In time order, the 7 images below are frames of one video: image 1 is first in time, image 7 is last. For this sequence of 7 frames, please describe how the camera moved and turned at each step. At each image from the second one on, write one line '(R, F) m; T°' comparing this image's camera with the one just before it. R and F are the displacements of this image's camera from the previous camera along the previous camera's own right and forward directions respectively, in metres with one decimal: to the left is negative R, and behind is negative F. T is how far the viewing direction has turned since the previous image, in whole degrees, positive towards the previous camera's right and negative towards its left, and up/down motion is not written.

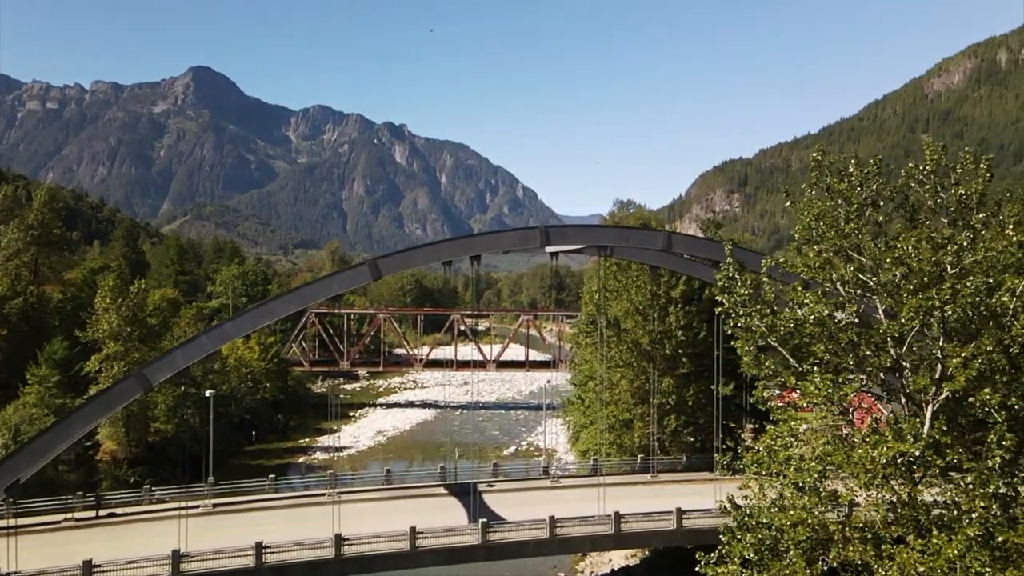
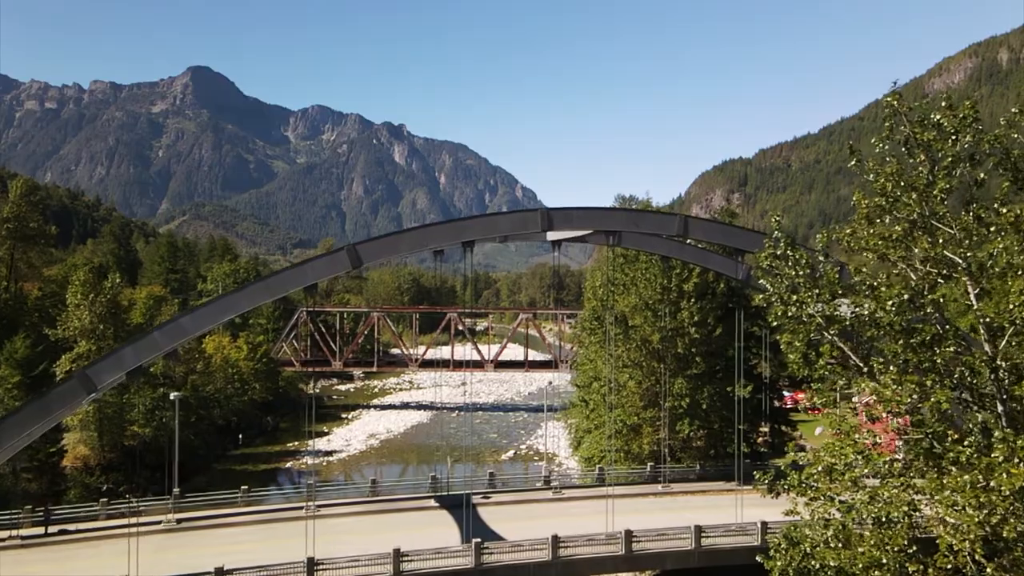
(0.0, +1.7) m; 0°
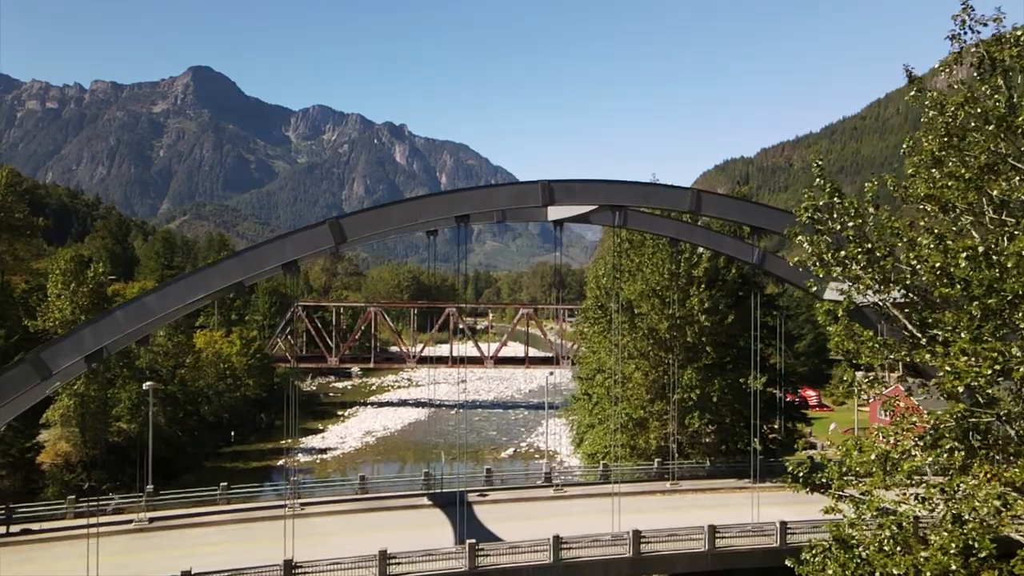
(+0.1, +1.1) m; 0°
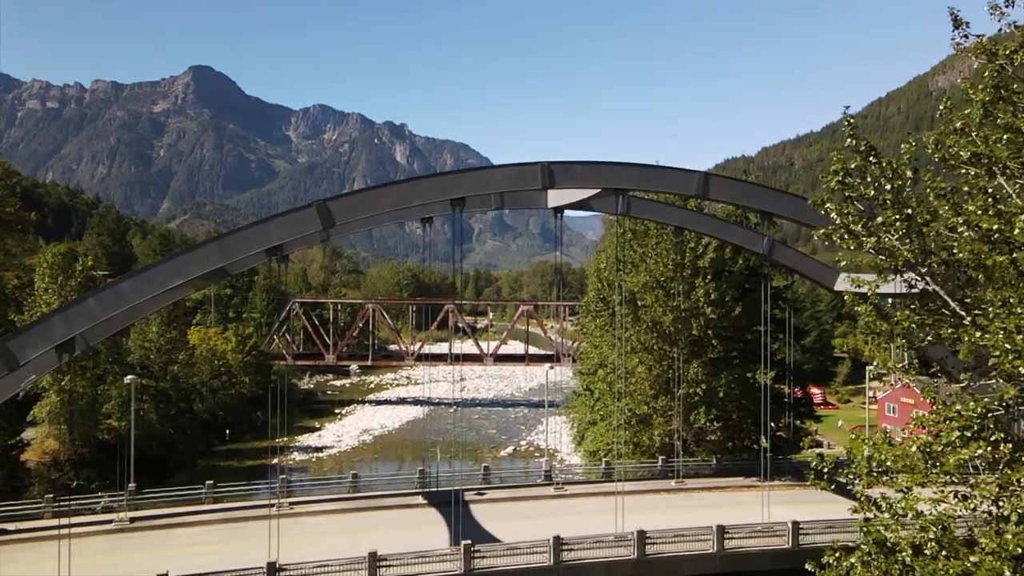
(0.0, +0.6) m; 0°
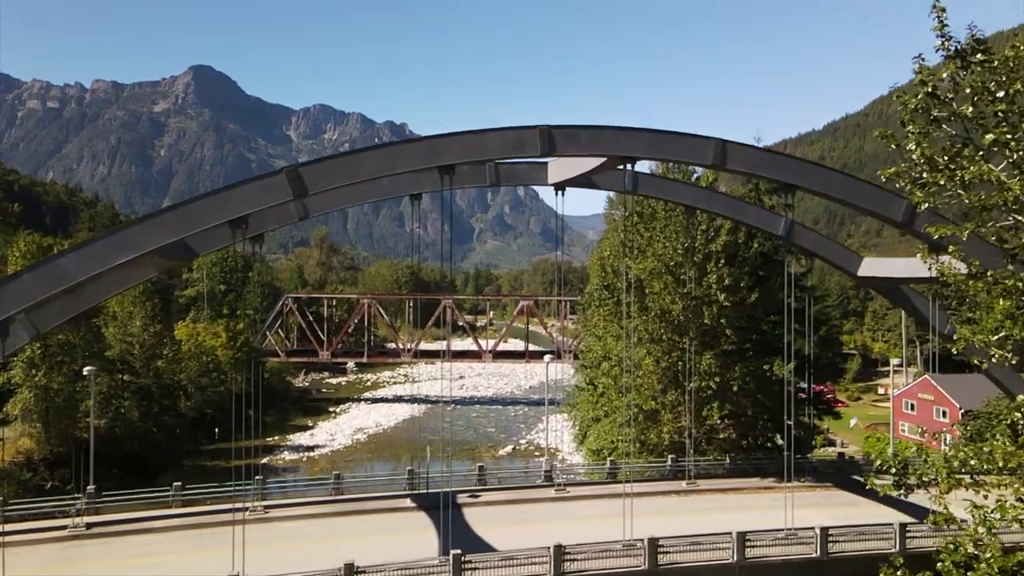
(+0.1, +1.3) m; 0°
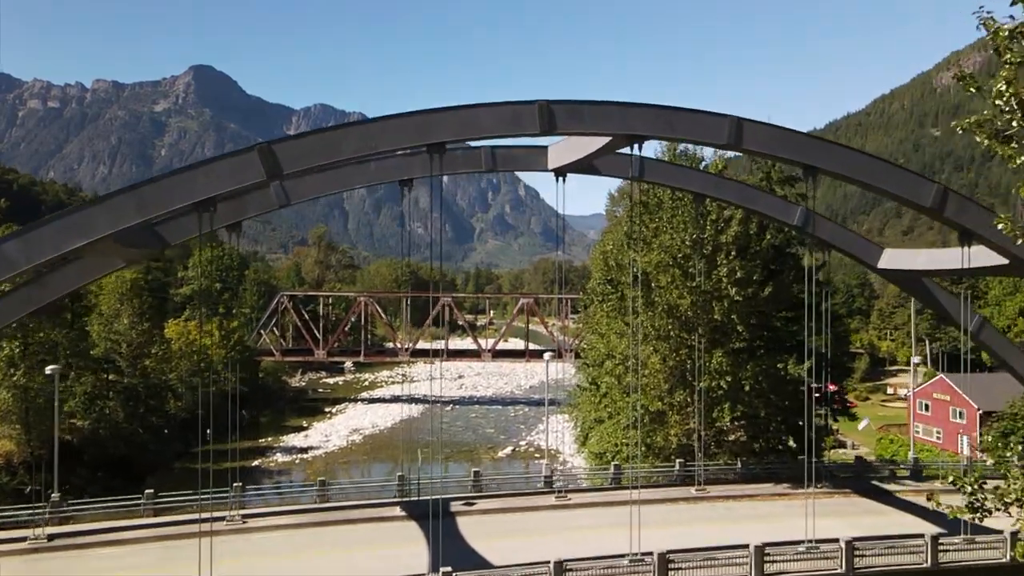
(+0.1, +0.9) m; 0°
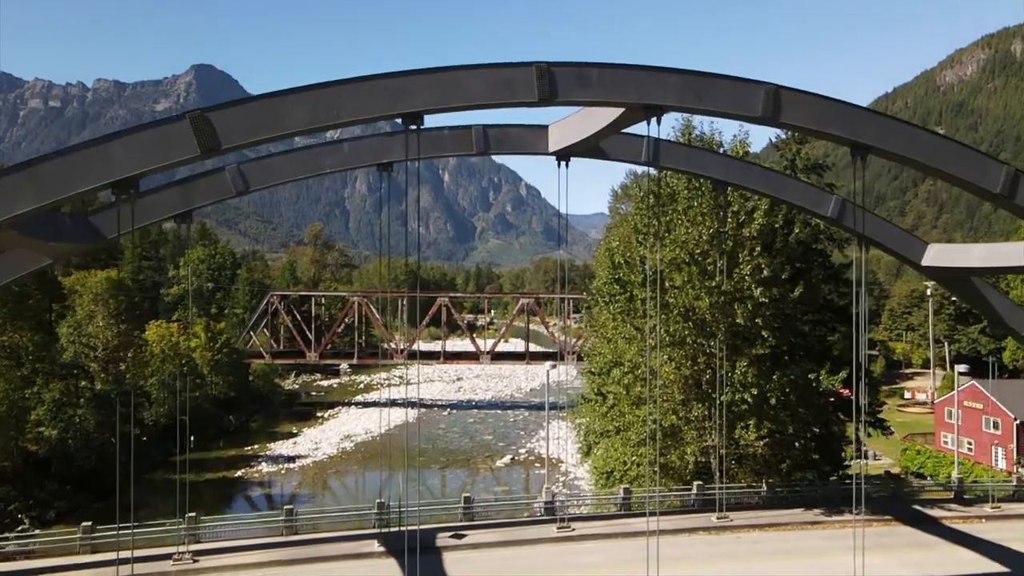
(+0.1, +1.7) m; 0°
